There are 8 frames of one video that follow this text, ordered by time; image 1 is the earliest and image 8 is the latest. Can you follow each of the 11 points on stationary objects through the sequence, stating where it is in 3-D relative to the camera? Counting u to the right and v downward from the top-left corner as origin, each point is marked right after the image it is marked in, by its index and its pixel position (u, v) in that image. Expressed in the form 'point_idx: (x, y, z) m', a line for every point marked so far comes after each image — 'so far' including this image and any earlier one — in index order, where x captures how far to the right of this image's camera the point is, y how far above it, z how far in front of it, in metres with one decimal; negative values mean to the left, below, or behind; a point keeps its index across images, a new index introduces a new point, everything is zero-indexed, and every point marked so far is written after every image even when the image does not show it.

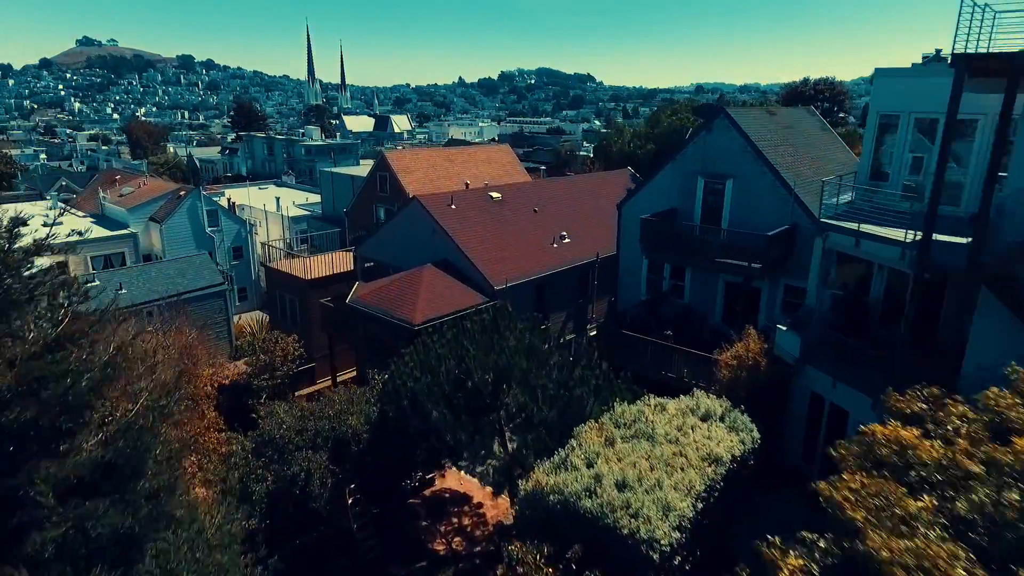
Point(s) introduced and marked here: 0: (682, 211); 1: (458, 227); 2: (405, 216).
0: (+4.7, +2.1, +17.6) m
1: (-1.5, +1.7, +17.8) m
2: (-3.1, +2.1, +18.7) m
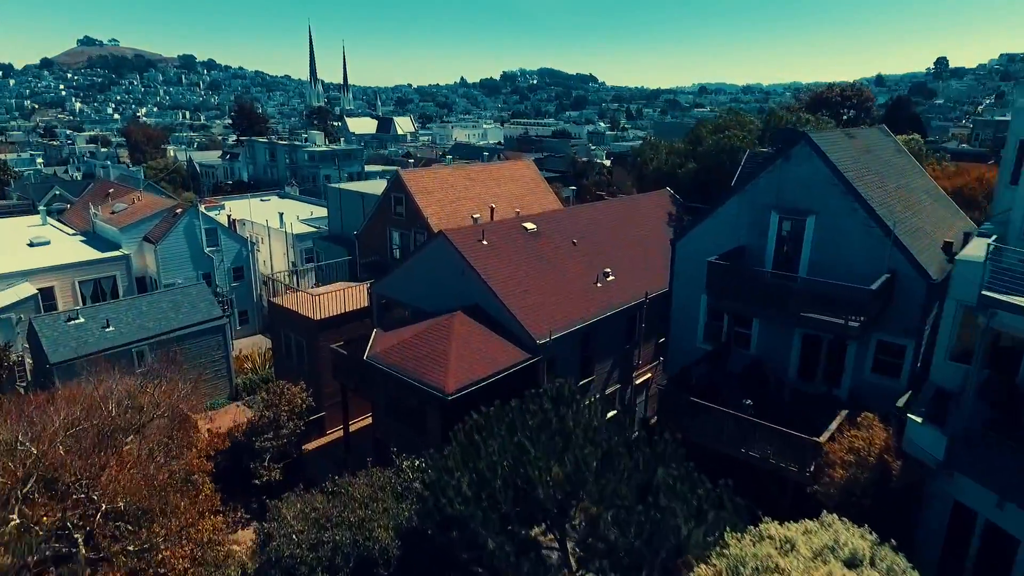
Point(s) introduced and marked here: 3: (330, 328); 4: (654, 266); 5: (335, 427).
0: (+5.7, +0.9, +15.2) m
1: (-0.5, +0.5, +15.5) m
2: (-2.1, +0.9, +16.3) m
3: (-5.2, -1.1, +18.4) m
4: (+4.1, +0.6, +18.7) m
5: (-5.3, -4.2, +19.4) m
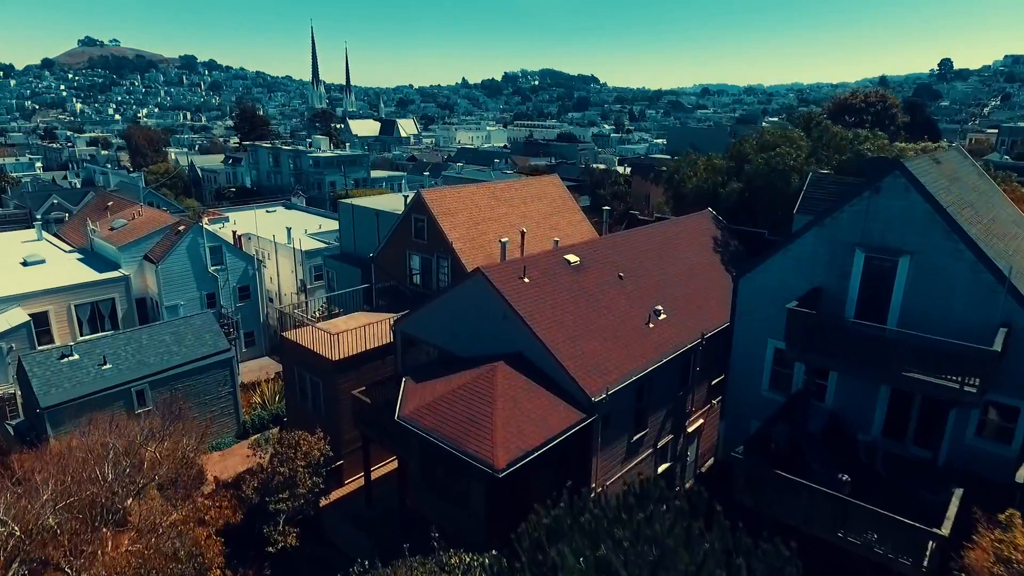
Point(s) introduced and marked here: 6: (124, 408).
0: (+6.6, -0.1, +13.5) m
1: (+0.5, -0.5, +13.7) m
2: (-1.1, -0.1, +14.6) m
3: (-4.2, -2.1, +16.7) m
4: (+5.1, -0.4, +17.0) m
5: (-4.3, -5.1, +17.6) m
6: (-11.1, -3.4, +18.4) m
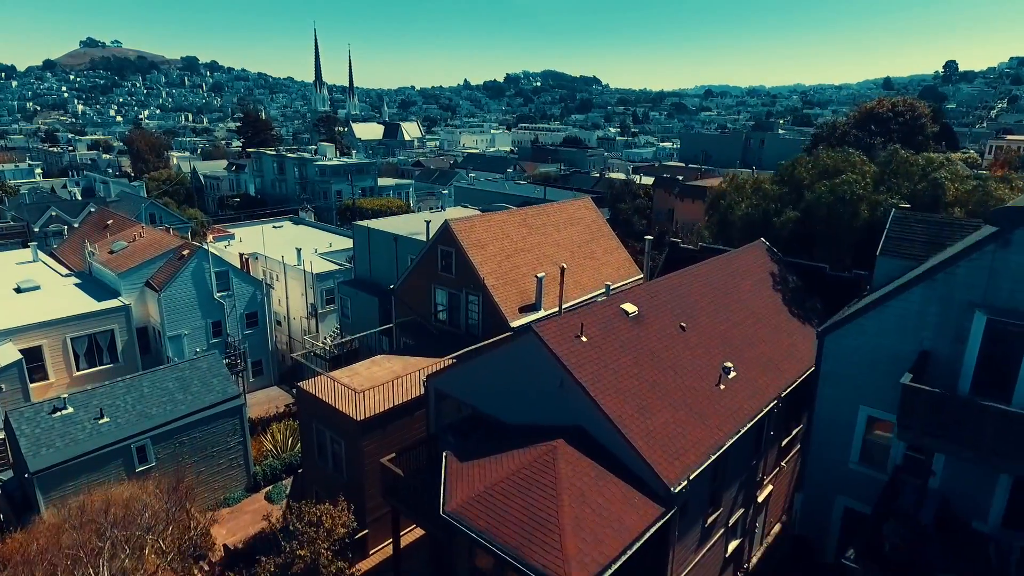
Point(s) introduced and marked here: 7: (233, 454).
0: (+7.7, -1.2, +11.6) m
1: (+1.6, -1.6, +11.9) m
2: (0.0, -1.2, +12.8) m
3: (-3.1, -3.2, +14.8) m
4: (+6.2, -1.6, +15.1) m
5: (-3.2, -6.3, +15.8) m
6: (-10.0, -4.6, +16.5) m
7: (-8.1, -4.8, +18.6) m
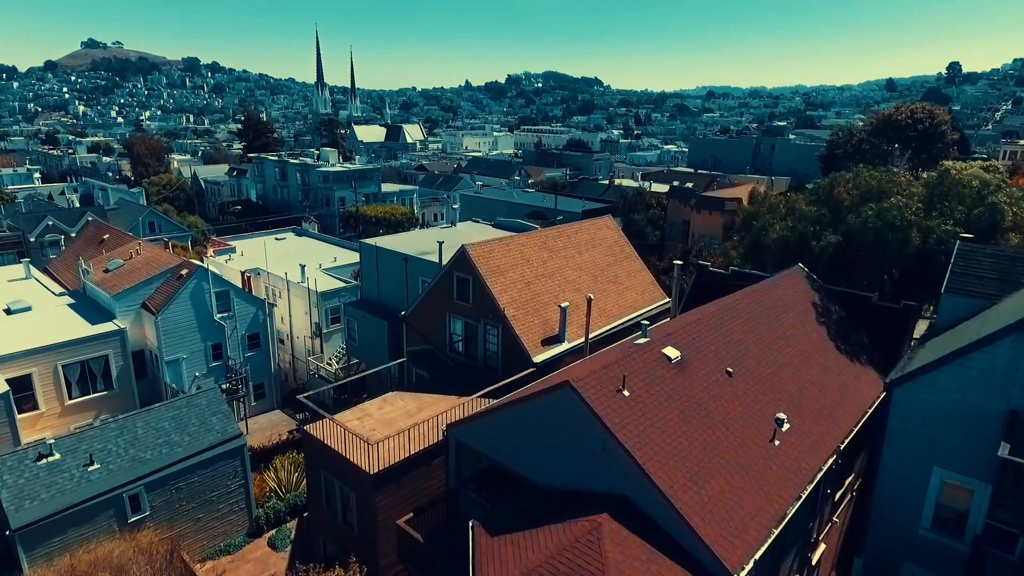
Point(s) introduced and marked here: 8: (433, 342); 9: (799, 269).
0: (+8.3, -2.1, +10.3) m
1: (+2.2, -2.4, +10.6) m
2: (+0.6, -2.1, +11.4) m
3: (-2.5, -4.1, +13.5) m
4: (+6.8, -2.4, +13.8) m
5: (-2.6, -7.1, +14.5) m
6: (-9.4, -5.4, +15.2) m
7: (-7.5, -5.6, +17.3) m
8: (-2.4, -1.6, +19.6) m
9: (+8.1, +0.5, +18.2) m
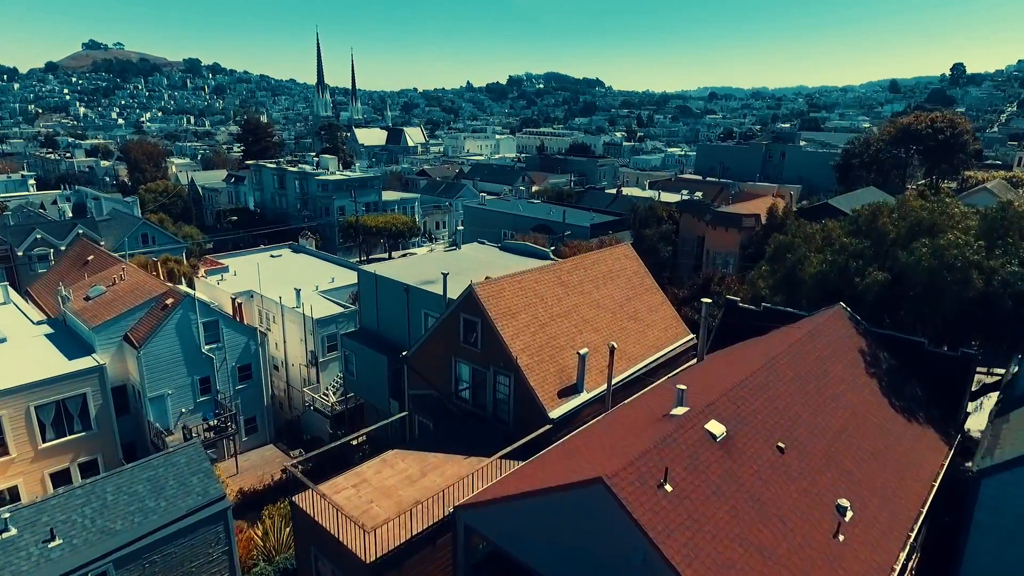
0: (+8.6, -3.2, +8.6) m
1: (+2.5, -3.5, +8.8) m
2: (+0.9, -3.2, +9.7) m
3: (-2.2, -5.2, +11.8) m
4: (+7.1, -3.5, +12.0) m
5: (-2.3, -8.2, +12.7) m
6: (-9.1, -6.5, +13.5) m
7: (-7.2, -6.8, +15.6) m
8: (-2.1, -2.7, +17.9) m
9: (+8.4, -0.6, +16.4) m
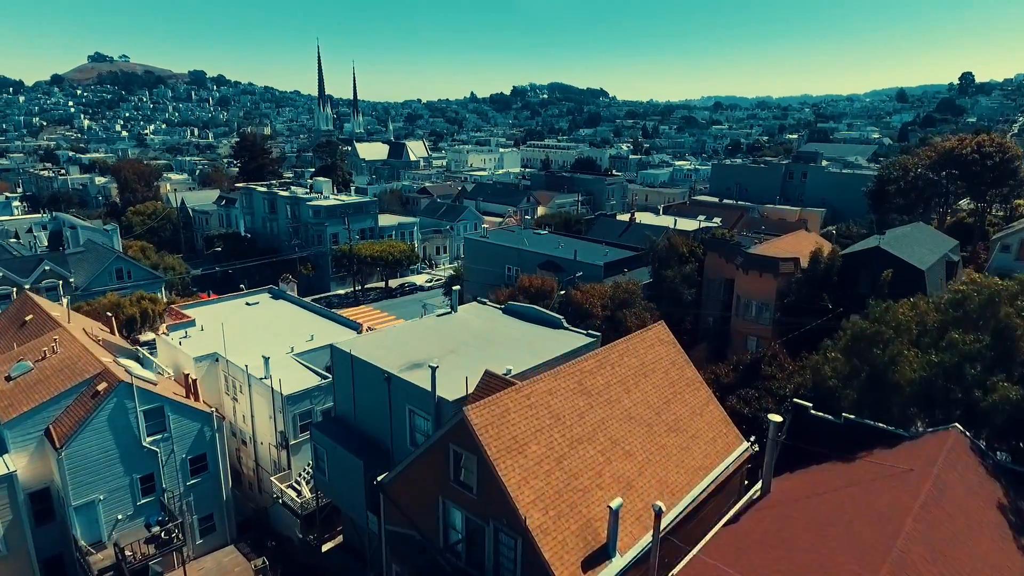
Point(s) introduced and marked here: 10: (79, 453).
0: (+8.7, -5.4, +4.3) m
1: (+2.5, -5.8, +4.6) m
2: (+1.0, -5.4, +5.5) m
3: (-2.1, -7.5, +7.5) m
4: (+7.2, -5.8, +7.7) m
5: (-2.2, -10.5, +8.4) m
6: (-9.0, -8.9, +9.3) m
7: (-7.0, -9.1, +11.4) m
8: (-1.9, -5.1, +13.7) m
9: (+8.6, -2.9, +12.2) m
10: (-12.5, -4.7, +18.6) m
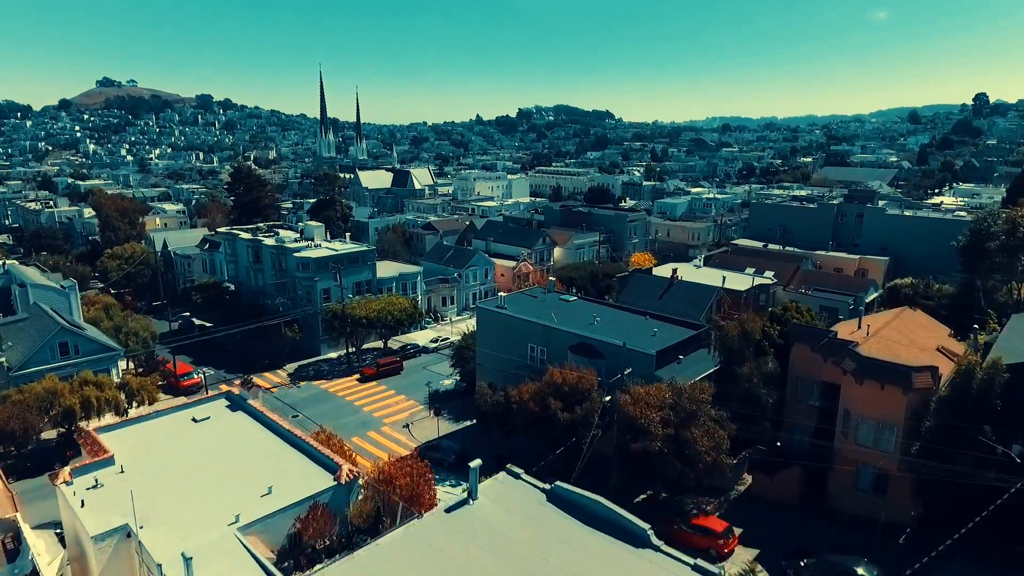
0: (+9.7, -8.8, -4.1) m
1: (+3.5, -9.2, -3.8) m
2: (+2.0, -8.9, -2.8) m
3: (-1.1, -11.0, -0.8) m
4: (+8.2, -9.3, -0.6) m
5: (-1.1, -14.1, 0.0) m
6: (-7.9, -12.5, +0.9) m
7: (-6.0, -12.8, +3.0) m
8: (-0.8, -8.8, +5.4) m
9: (+9.6, -6.6, +3.9) m
10: (-11.3, -8.6, +10.4) m
